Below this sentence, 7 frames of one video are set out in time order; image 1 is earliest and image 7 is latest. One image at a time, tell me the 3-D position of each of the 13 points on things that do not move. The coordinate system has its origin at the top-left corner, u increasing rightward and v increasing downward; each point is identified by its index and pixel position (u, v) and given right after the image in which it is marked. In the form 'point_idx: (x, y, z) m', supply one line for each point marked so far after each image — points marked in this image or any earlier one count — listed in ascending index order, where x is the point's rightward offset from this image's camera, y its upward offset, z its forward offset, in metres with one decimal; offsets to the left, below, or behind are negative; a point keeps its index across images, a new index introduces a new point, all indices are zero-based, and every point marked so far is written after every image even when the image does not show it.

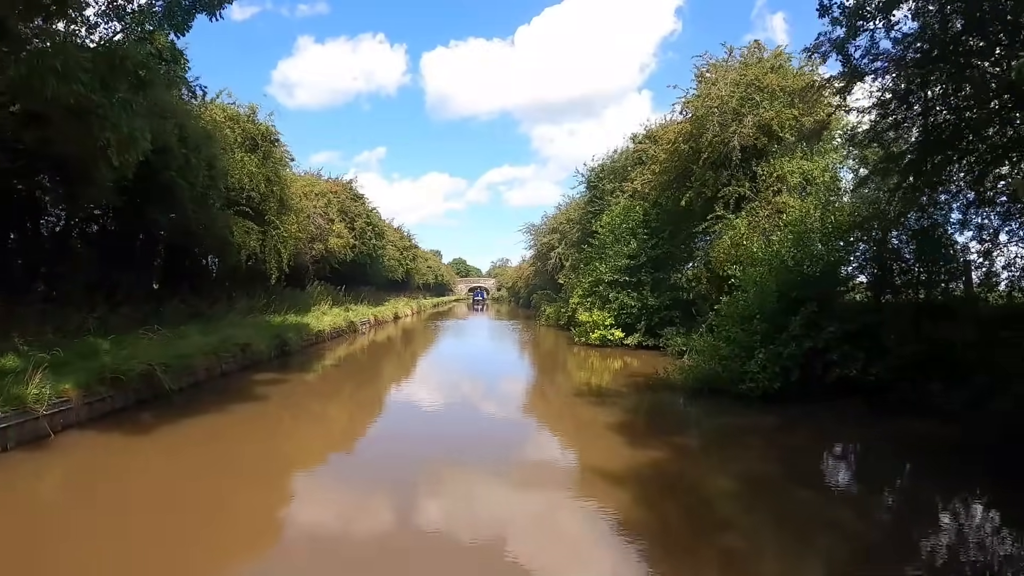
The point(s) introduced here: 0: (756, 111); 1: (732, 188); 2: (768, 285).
0: (+6.0, +4.3, +15.3) m
1: (+5.4, +2.5, +15.3) m
2: (+4.5, +0.1, +11.3) m
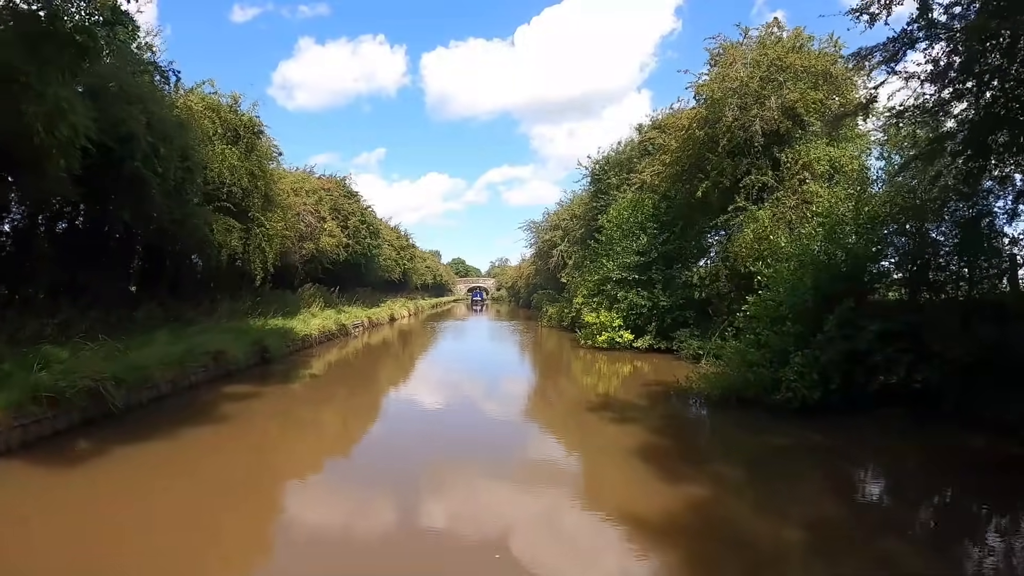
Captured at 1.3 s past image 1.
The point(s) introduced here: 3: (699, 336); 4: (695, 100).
0: (+6.0, +4.4, +14.1) m
1: (+5.4, +2.5, +14.0) m
2: (+4.5, +0.1, +10.0) m
3: (+4.7, -1.2, +15.7) m
4: (+4.6, +4.7, +15.7) m
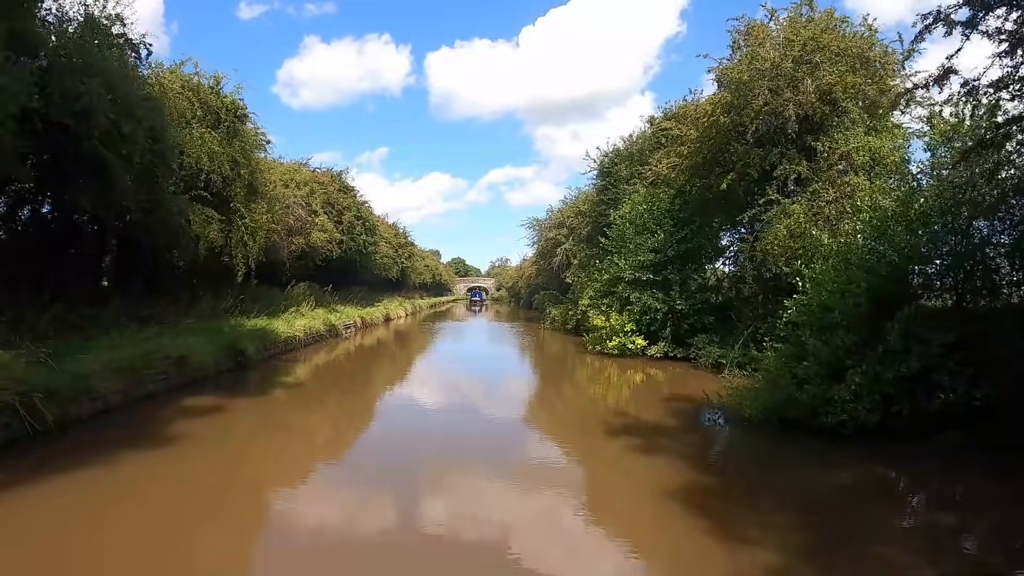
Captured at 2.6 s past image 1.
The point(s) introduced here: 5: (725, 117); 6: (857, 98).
0: (+6.1, +4.3, +12.7) m
1: (+5.6, +2.5, +12.7) m
2: (+4.6, +0.1, +8.7) m
3: (+4.8, -1.3, +14.3) m
4: (+4.7, +4.6, +14.4) m
5: (+4.6, +3.7, +13.6) m
6: (+7.1, +3.9, +13.0) m
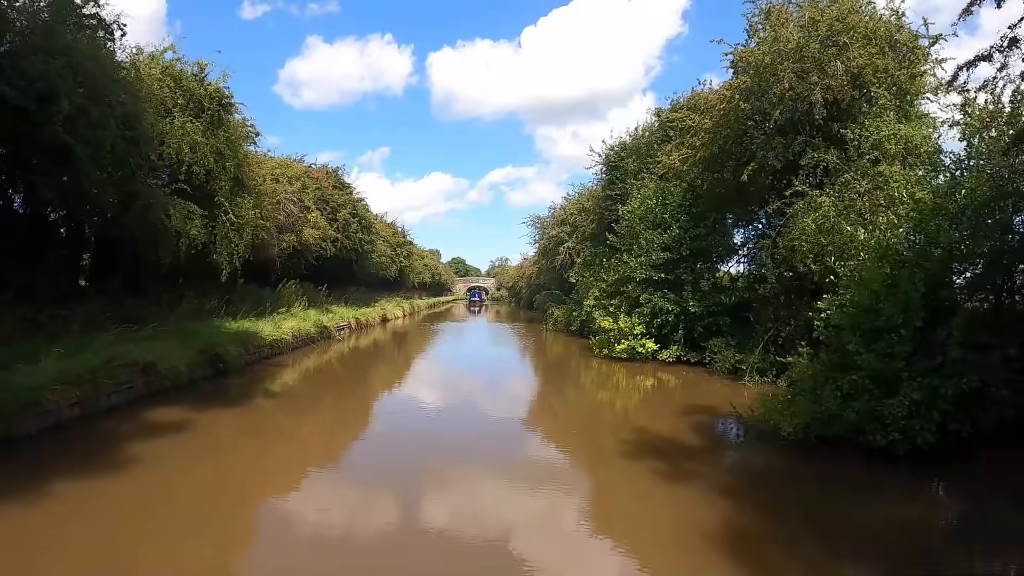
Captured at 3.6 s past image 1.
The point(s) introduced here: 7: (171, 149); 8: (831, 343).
0: (+6.2, +4.3, +11.8) m
1: (+5.6, +2.5, +11.7) m
2: (+4.6, +0.1, +7.7) m
3: (+4.8, -1.3, +13.4) m
4: (+4.8, +4.6, +13.4) m
5: (+4.7, +3.7, +12.6) m
6: (+7.1, +3.9, +12.0) m
7: (-7.5, +3.1, +13.9) m
8: (+4.1, -0.7, +8.1) m
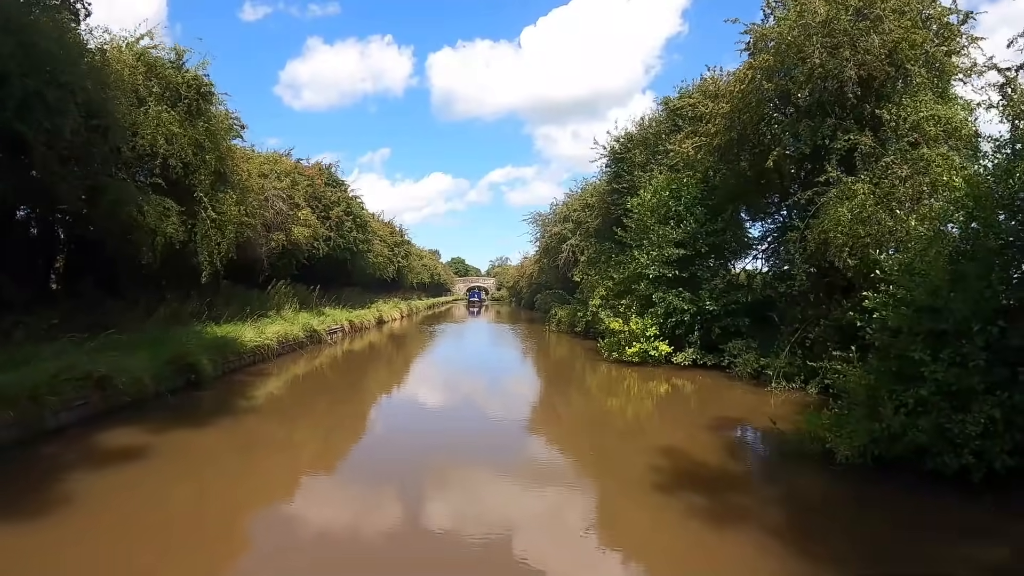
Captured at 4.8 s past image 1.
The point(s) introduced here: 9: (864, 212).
0: (+6.2, +4.4, +10.7) m
1: (+5.6, +2.5, +10.7) m
2: (+4.7, +0.1, +6.7) m
3: (+4.9, -1.2, +12.3) m
4: (+4.8, +4.7, +12.4) m
5: (+4.7, +3.7, +11.6) m
6: (+7.2, +4.0, +11.0) m
7: (-7.5, +3.0, +12.8) m
8: (+4.2, -0.7, +7.1) m
9: (+5.3, +1.2, +9.5) m
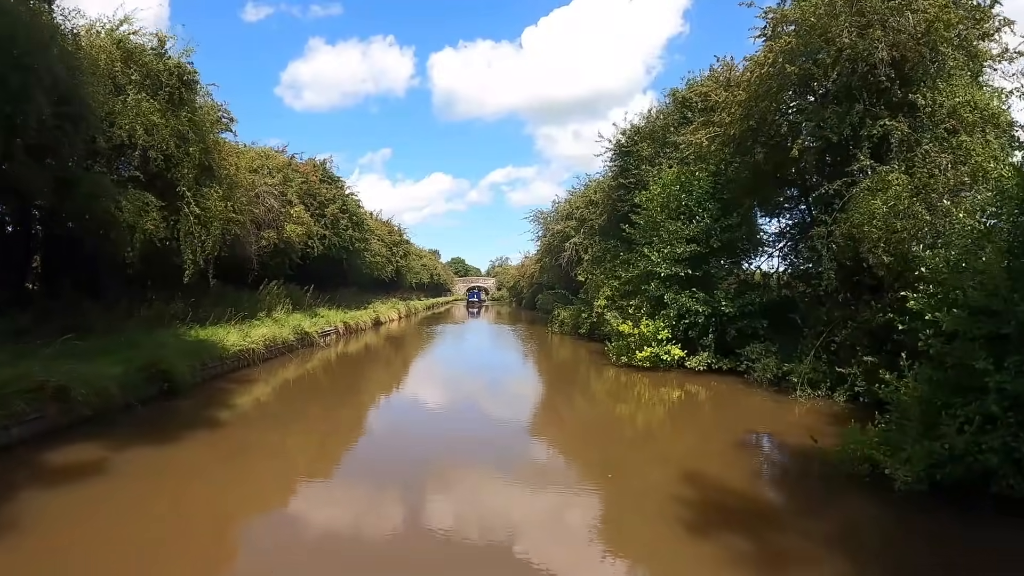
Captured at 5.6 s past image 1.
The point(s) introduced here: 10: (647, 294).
0: (+6.2, +4.4, +9.9) m
1: (+5.7, +2.5, +9.9) m
2: (+4.7, +0.1, +5.9) m
3: (+4.9, -1.2, +11.5) m
4: (+4.8, +4.7, +11.6) m
5: (+4.7, +3.7, +10.8) m
6: (+7.2, +4.0, +10.1) m
7: (-7.4, +3.0, +12.0) m
8: (+4.2, -0.7, +6.2) m
9: (+5.3, +1.2, +8.7) m
10: (+3.0, -0.1, +14.3) m
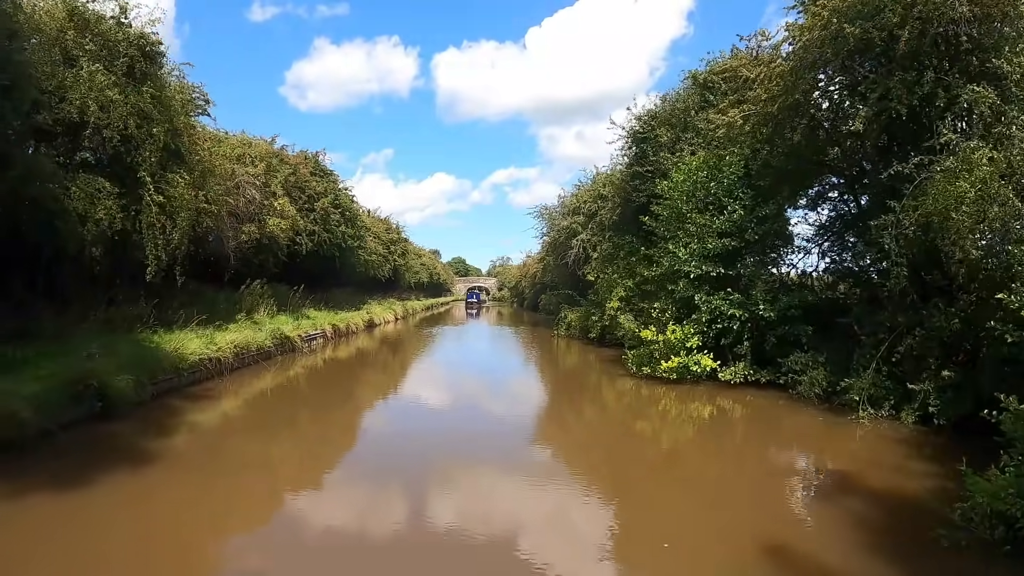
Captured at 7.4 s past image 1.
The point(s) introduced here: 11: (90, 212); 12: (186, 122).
0: (+6.3, +4.4, +8.4) m
1: (+5.8, +2.5, +8.3) m
2: (+4.8, +0.1, +4.3) m
3: (+5.0, -1.2, +10.0) m
4: (+4.9, +4.7, +10.0) m
5: (+4.8, +3.7, +9.2) m
6: (+7.3, +4.0, +8.6) m
7: (-7.3, +3.0, +10.5) m
8: (+4.3, -0.7, +4.7) m
9: (+5.4, +1.2, +7.1) m
10: (+3.1, -0.1, +12.8) m
11: (-7.2, +1.3, +10.8) m
12: (-7.0, +3.6, +13.5) m
